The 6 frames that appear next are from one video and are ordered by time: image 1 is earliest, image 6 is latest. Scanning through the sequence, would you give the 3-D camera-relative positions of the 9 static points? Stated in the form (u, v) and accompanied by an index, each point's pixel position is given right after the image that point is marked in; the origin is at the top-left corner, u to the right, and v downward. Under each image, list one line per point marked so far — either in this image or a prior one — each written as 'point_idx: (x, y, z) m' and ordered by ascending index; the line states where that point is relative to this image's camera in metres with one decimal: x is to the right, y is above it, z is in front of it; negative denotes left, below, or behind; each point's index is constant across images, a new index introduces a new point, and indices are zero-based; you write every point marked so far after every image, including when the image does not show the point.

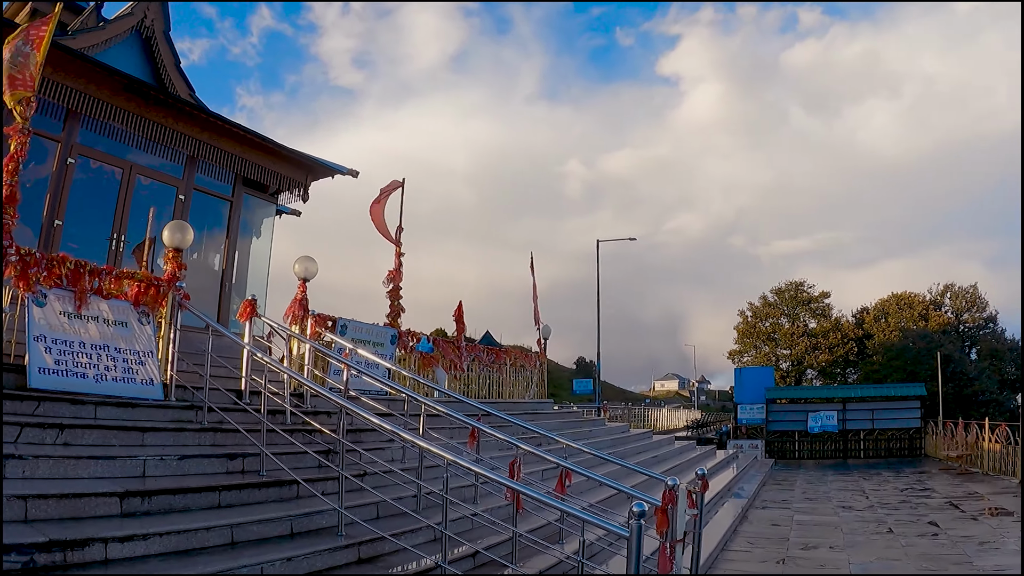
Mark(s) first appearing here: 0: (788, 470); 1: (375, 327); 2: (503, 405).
0: (+7.2, -4.7, +18.0) m
1: (-2.8, -0.8, +13.8) m
2: (-0.2, -2.6, +15.5) m
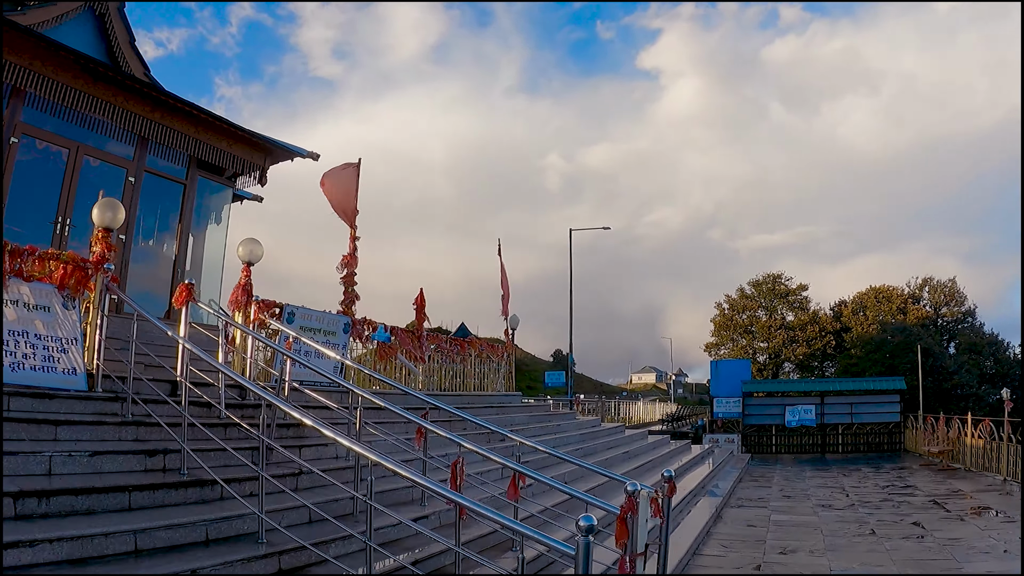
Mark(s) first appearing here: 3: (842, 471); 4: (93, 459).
0: (+6.4, -4.5, +17.4) m
1: (-3.4, -0.5, +12.9) m
2: (-1.0, -2.3, +14.7) m
3: (+7.6, -4.2, +15.9) m
4: (-4.4, -1.8, +7.2) m
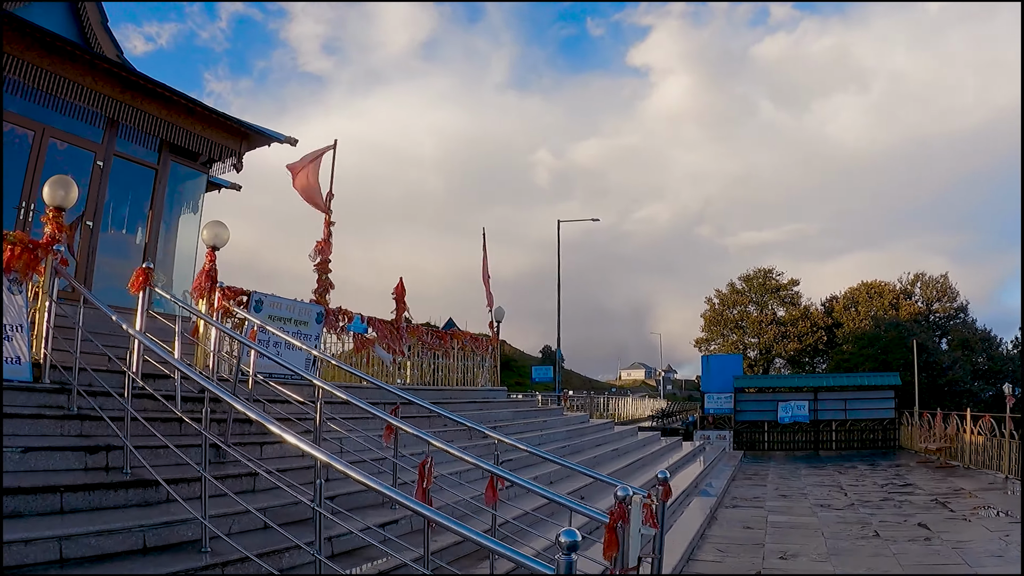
0: (+6.0, -4.3, +16.9) m
1: (-3.7, -0.3, +12.2) m
2: (-1.3, -2.1, +14.0) m
3: (+7.2, -4.0, +15.4) m
4: (-4.6, -1.6, +6.5) m
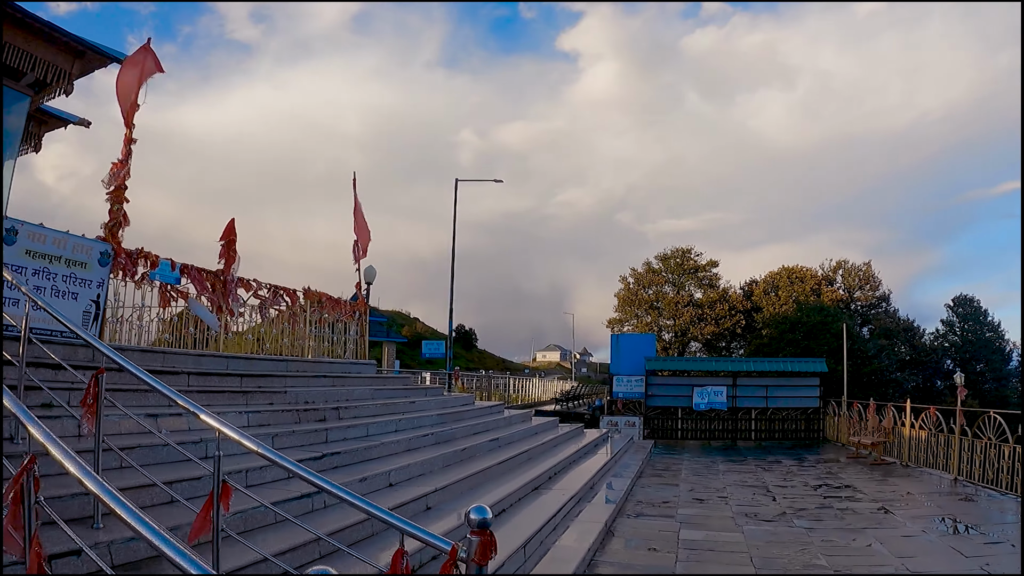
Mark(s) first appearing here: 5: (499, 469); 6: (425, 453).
0: (+3.3, -3.5, +14.6) m
1: (-5.6, +0.7, +8.8) m
2: (-3.5, -1.2, +11.0) m
3: (+4.7, -3.4, +13.3) m
4: (-5.9, -0.7, +3.1) m
5: (-0.2, -2.3, +8.7) m
6: (-1.1, -2.0, +8.4) m
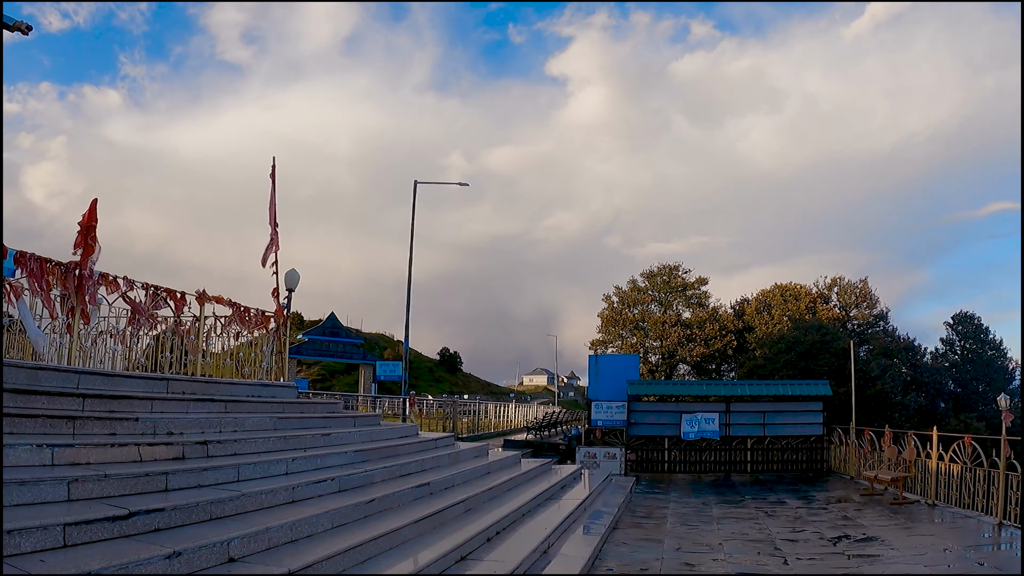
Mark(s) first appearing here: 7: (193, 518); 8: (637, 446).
0: (+2.6, -3.7, +12.5) m
1: (-6.3, +0.7, +6.6) m
2: (-4.2, -1.2, +8.8) m
3: (+4.0, -3.5, +11.1) m
4: (-6.5, -0.5, +0.9) m
5: (-0.9, -2.2, +6.5) m
6: (-1.8, -2.0, +6.2) m
7: (-2.4, -1.8, +5.3) m
8: (+3.1, -3.9, +17.0) m
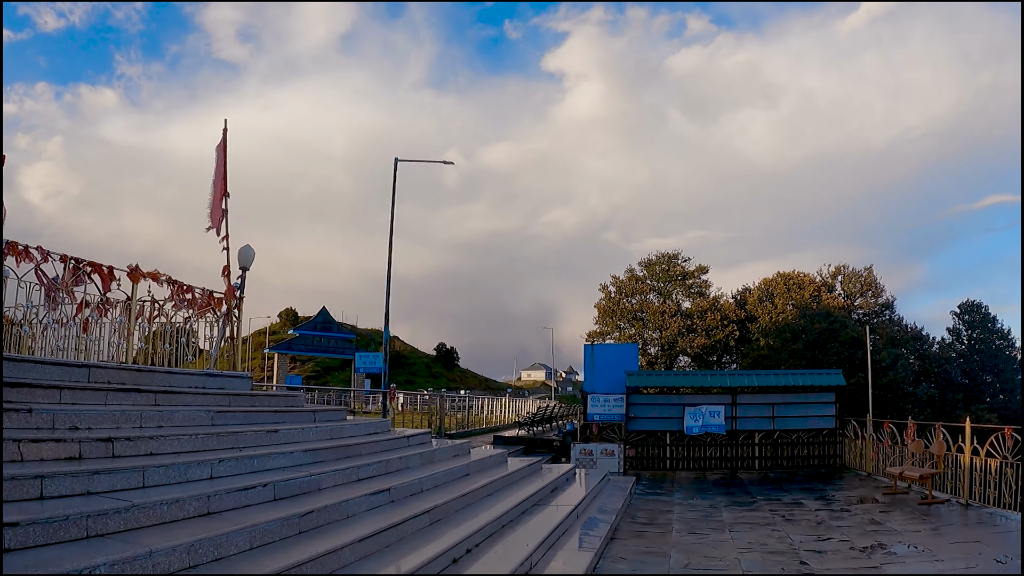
0: (+2.3, -3.4, +11.2) m
1: (-6.6, +1.0, +5.4) m
2: (-4.4, -1.0, +7.5) m
3: (+3.8, -3.1, +9.9) m
4: (-6.7, -0.3, -0.4) m
5: (-1.1, -2.0, +5.3) m
6: (-2.0, -1.7, +5.0) m
7: (-2.6, -1.5, +4.1) m
8: (+2.9, -3.5, +15.8) m
